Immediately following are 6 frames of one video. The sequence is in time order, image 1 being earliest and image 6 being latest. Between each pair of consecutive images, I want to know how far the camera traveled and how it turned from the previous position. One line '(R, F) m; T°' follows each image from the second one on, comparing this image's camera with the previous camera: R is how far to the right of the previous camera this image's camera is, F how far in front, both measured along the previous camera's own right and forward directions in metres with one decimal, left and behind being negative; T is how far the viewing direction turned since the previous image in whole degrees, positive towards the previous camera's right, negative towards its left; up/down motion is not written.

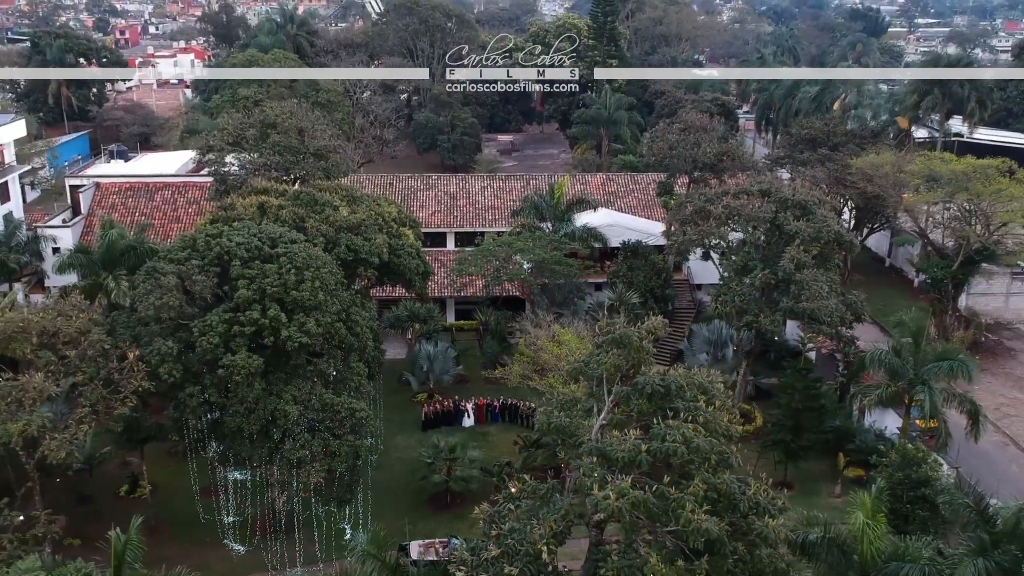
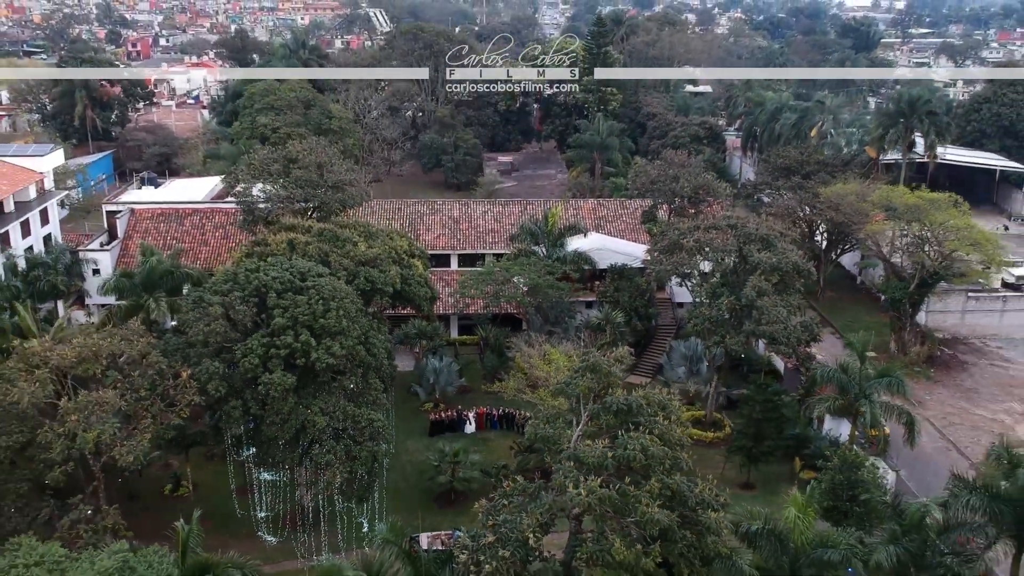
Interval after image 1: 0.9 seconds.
(+0.1, -2.1) m; 0°
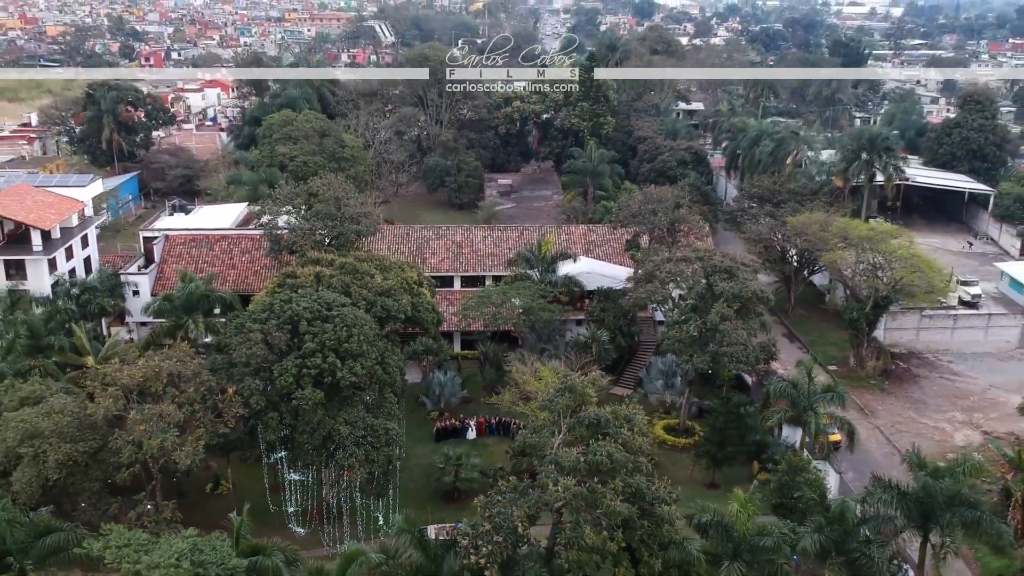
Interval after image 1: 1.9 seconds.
(+0.1, -2.6) m; 0°
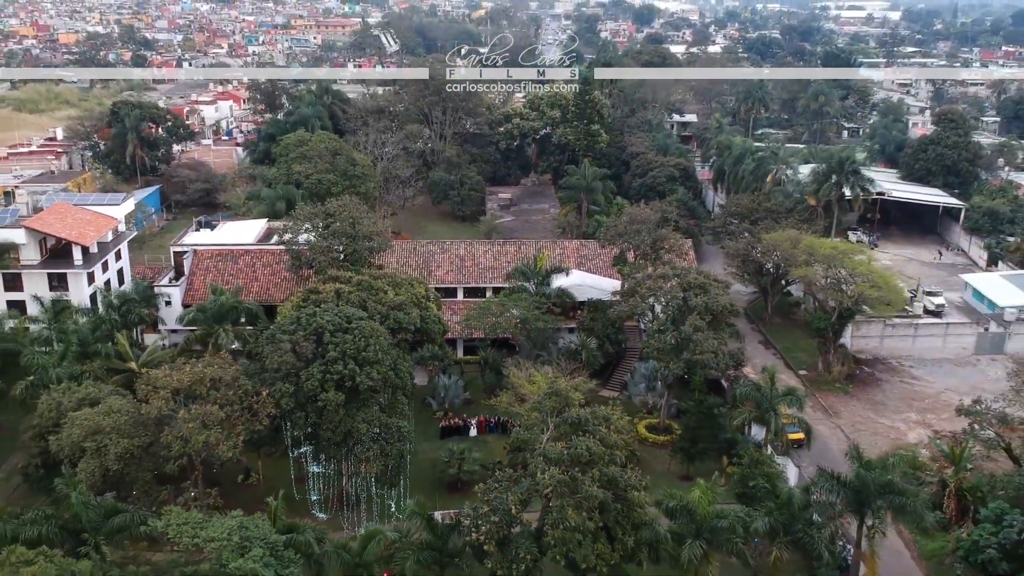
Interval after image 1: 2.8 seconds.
(+0.1, -2.5) m; 0°
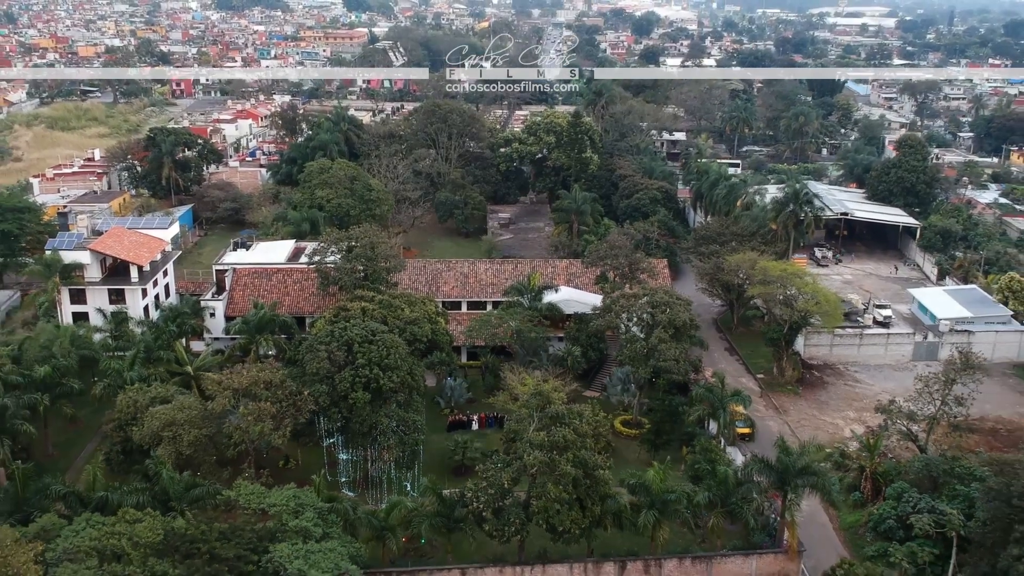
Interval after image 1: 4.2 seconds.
(+0.2, -4.4) m; 0°
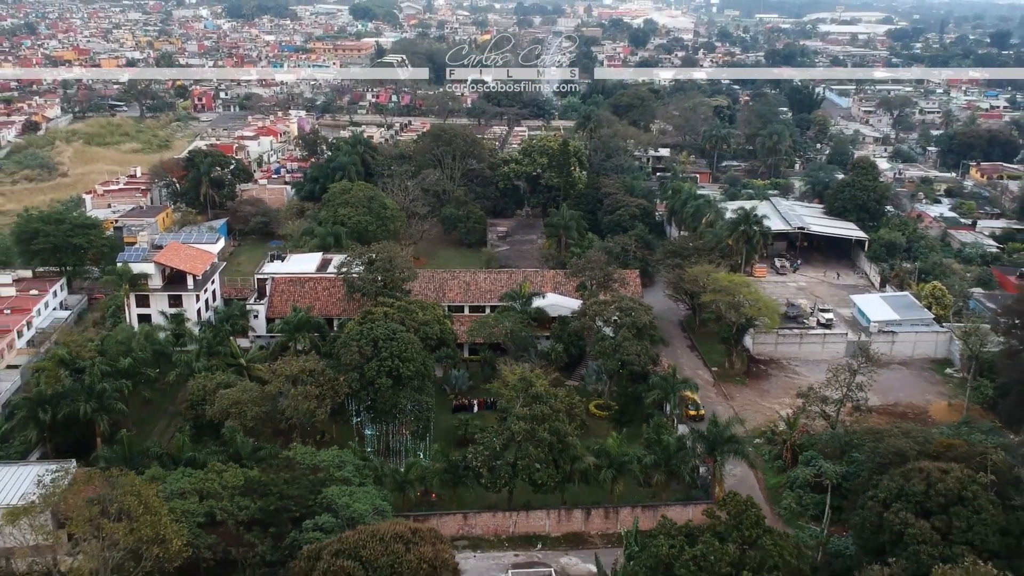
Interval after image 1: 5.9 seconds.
(+0.3, -6.2) m; 0°
